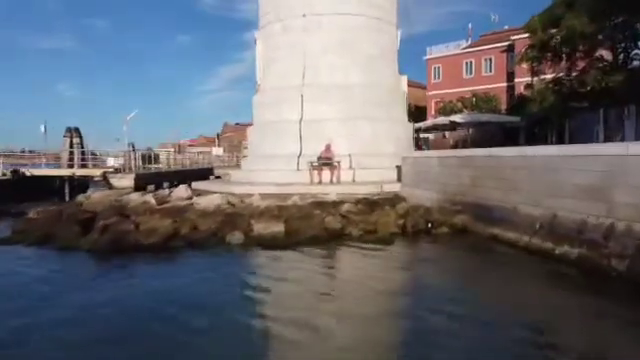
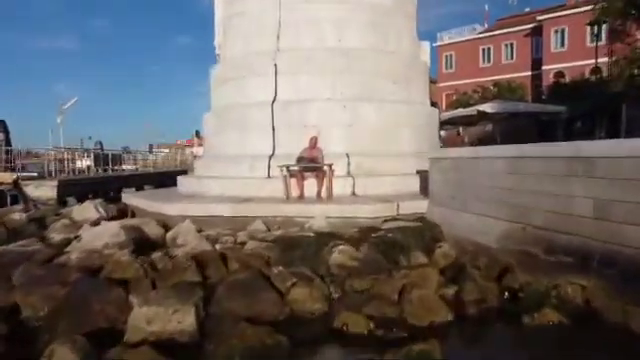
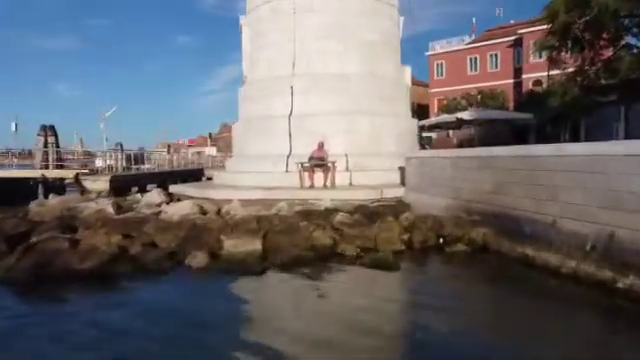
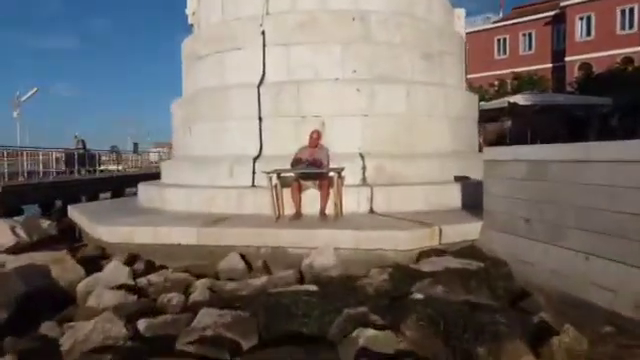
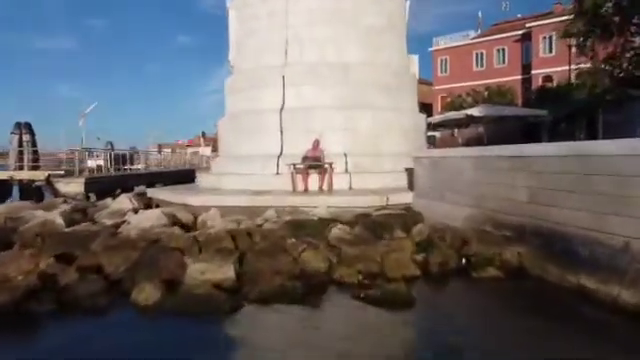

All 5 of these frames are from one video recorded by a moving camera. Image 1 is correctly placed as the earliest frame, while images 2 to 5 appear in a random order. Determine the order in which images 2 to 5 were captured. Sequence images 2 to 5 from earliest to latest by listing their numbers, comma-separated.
3, 5, 2, 4
